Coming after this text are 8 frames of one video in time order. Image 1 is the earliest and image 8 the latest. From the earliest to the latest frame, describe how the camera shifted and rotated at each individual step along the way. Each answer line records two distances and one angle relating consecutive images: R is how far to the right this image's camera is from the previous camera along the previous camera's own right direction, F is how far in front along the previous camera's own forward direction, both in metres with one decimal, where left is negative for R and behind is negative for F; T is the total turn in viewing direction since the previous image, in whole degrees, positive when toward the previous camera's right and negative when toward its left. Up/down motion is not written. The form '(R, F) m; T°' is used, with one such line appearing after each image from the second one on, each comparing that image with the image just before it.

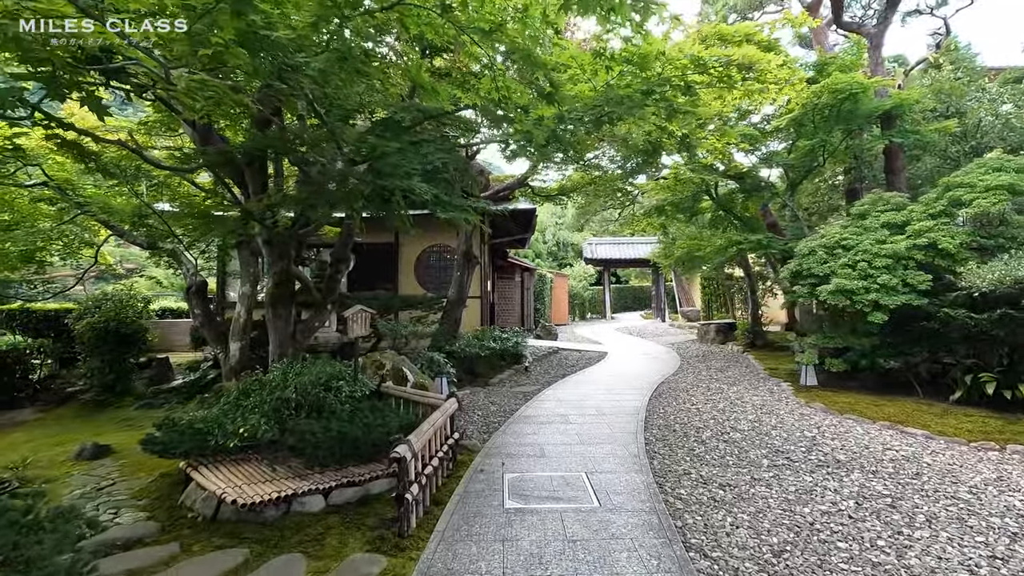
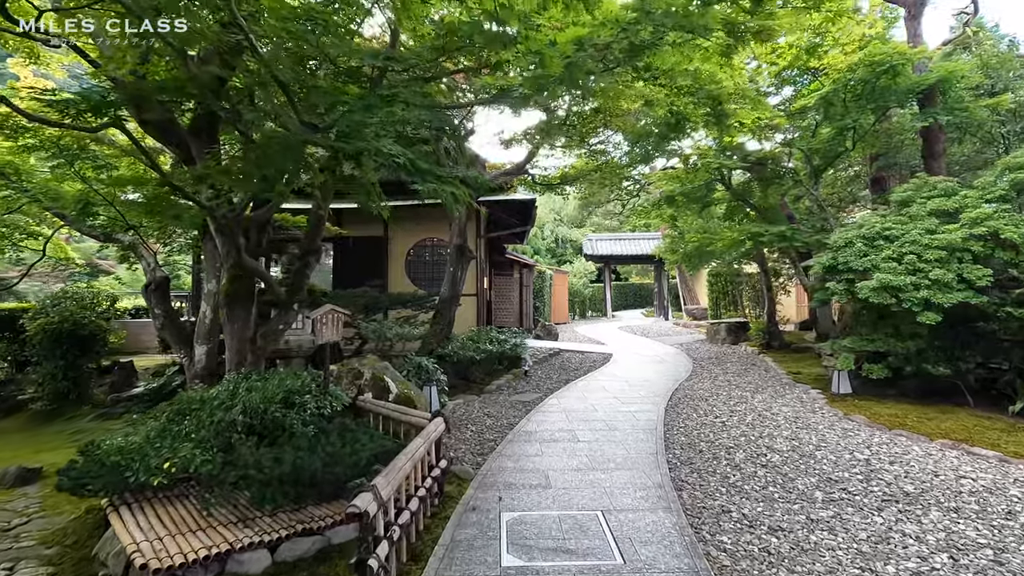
(0.0, +0.7) m; 0°
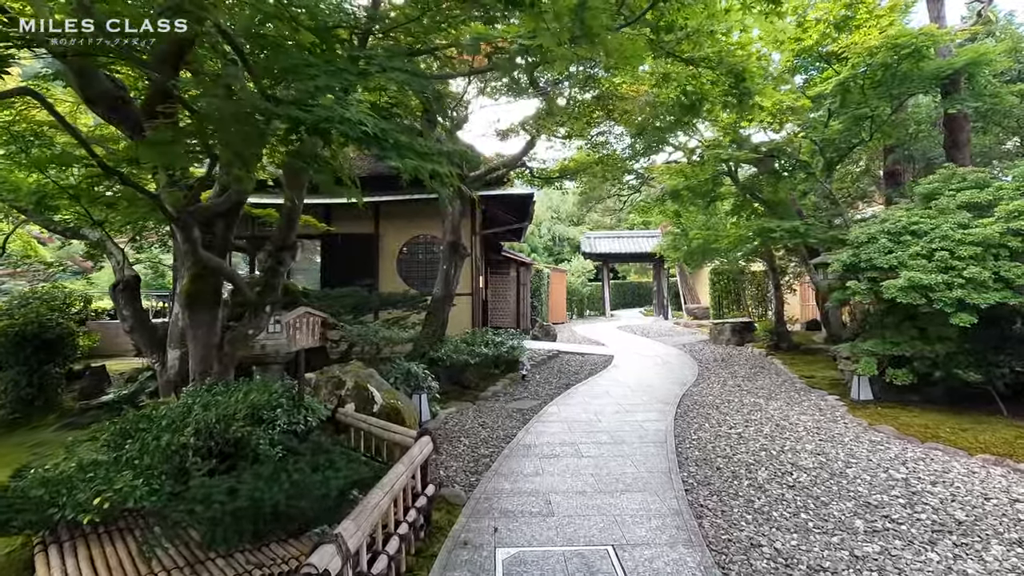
(0.0, +0.4) m; 0°
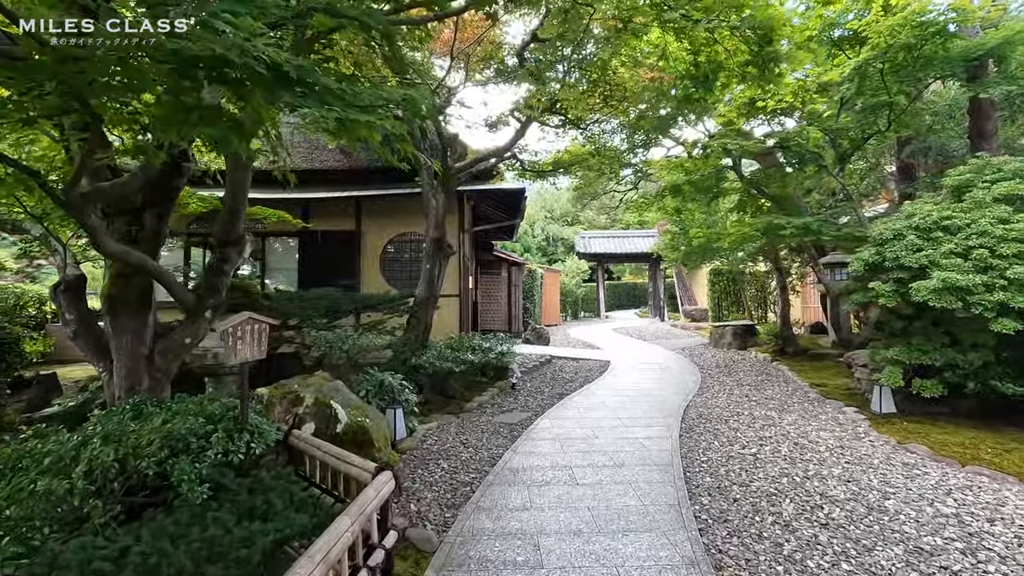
(+0.1, +0.6) m; +1°
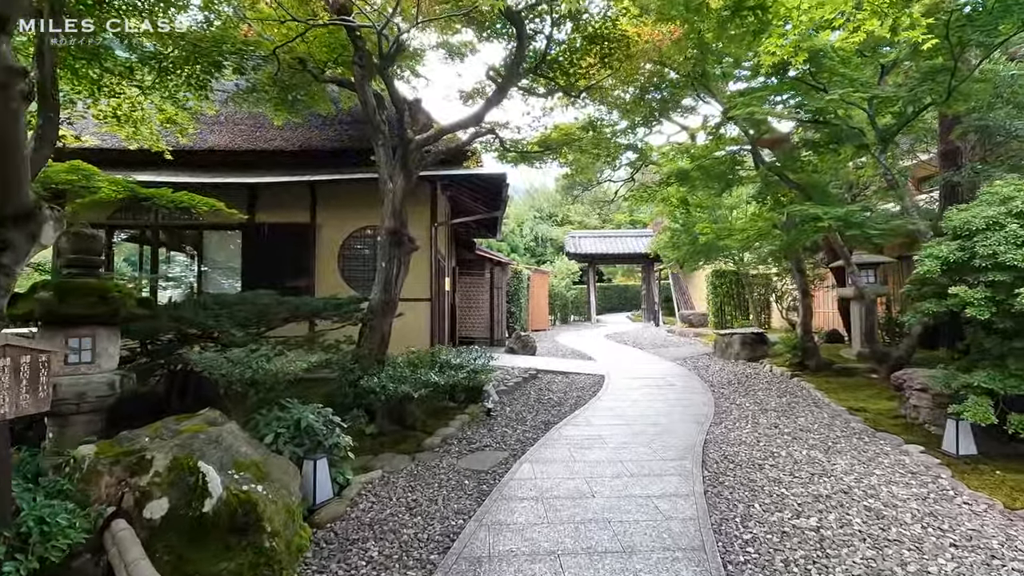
(+0.1, +1.2) m; +1°
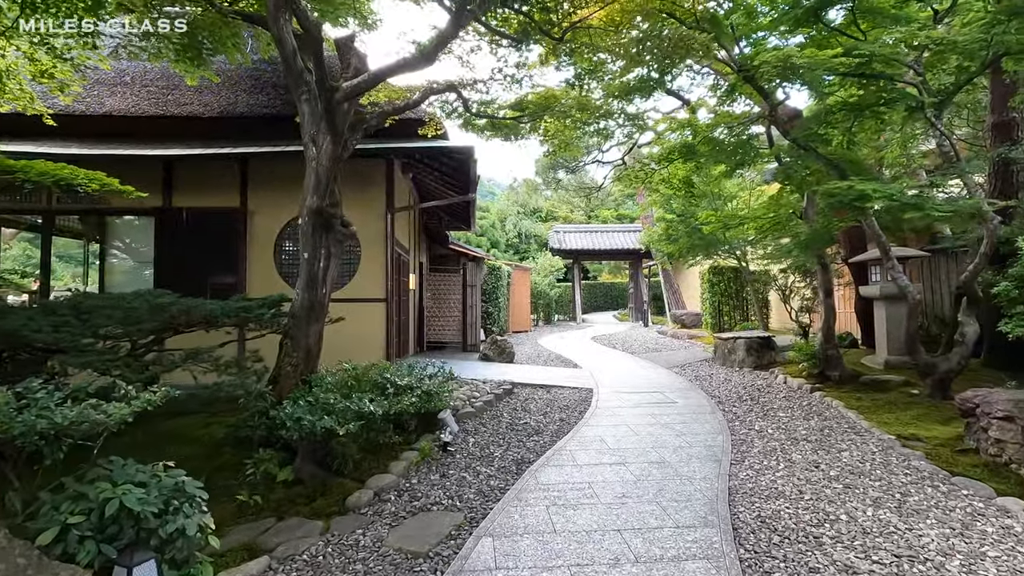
(+0.2, +1.2) m; +2°
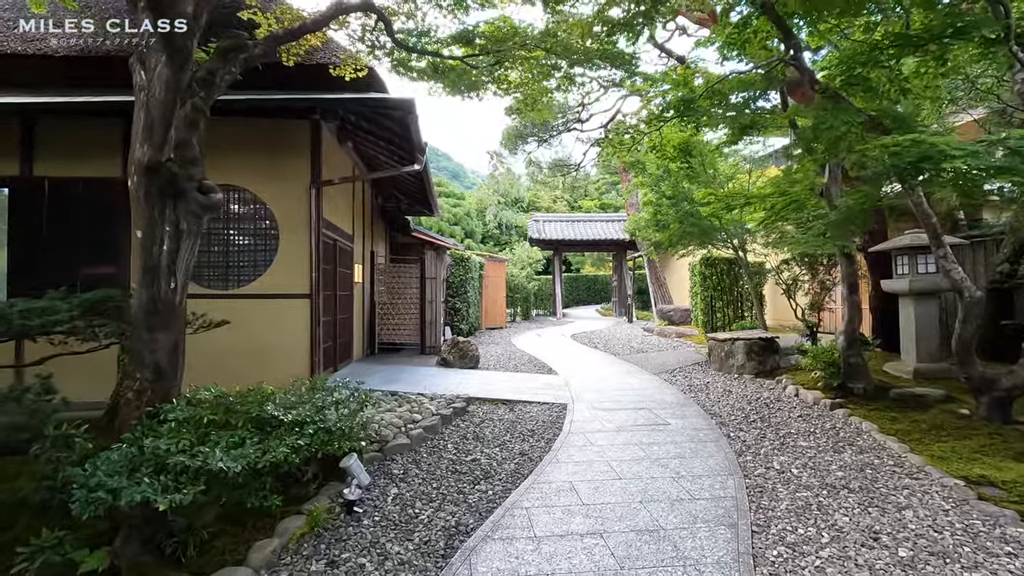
(+0.3, +1.3) m; +2°
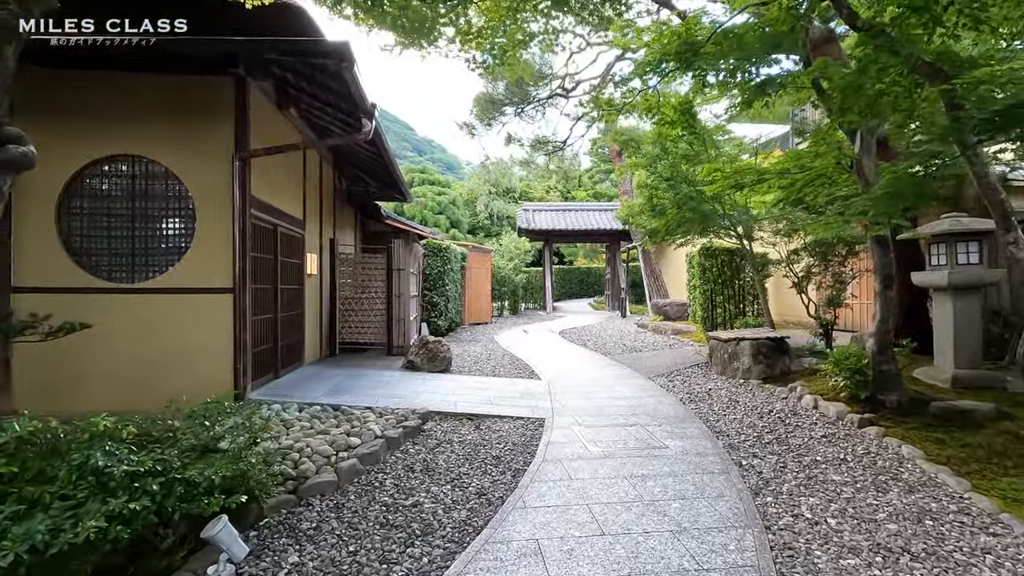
(+0.2, +0.9) m; +1°
